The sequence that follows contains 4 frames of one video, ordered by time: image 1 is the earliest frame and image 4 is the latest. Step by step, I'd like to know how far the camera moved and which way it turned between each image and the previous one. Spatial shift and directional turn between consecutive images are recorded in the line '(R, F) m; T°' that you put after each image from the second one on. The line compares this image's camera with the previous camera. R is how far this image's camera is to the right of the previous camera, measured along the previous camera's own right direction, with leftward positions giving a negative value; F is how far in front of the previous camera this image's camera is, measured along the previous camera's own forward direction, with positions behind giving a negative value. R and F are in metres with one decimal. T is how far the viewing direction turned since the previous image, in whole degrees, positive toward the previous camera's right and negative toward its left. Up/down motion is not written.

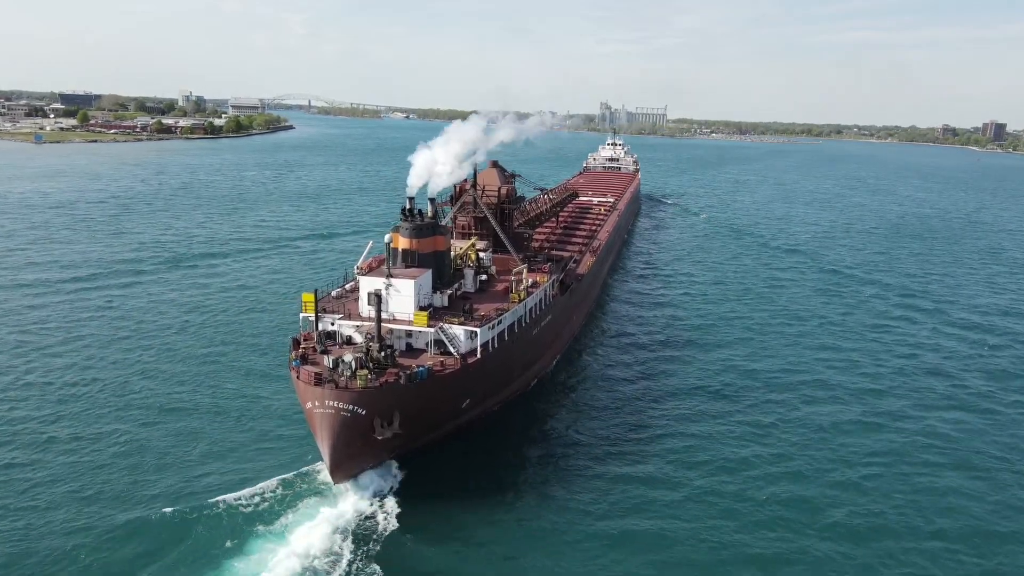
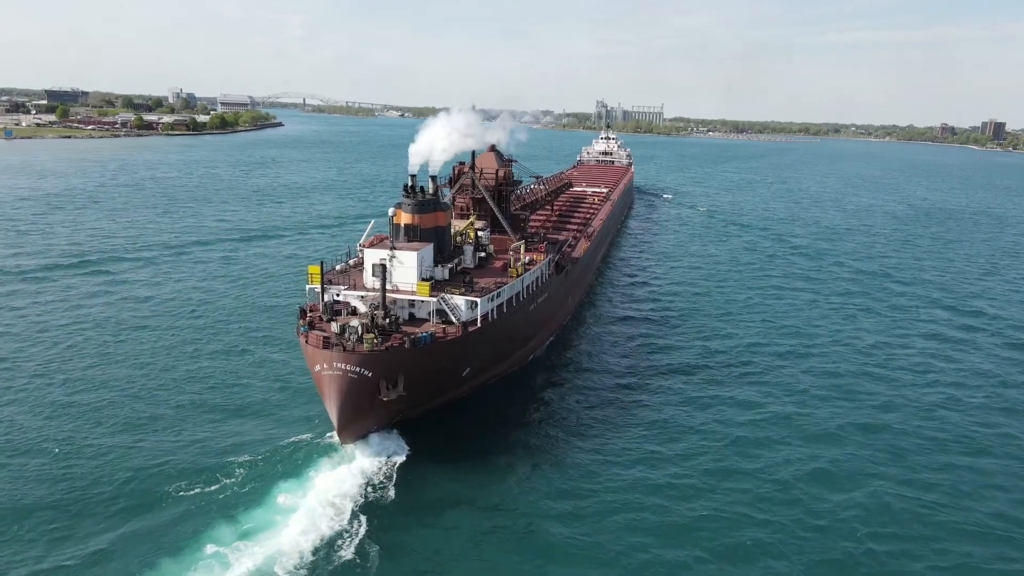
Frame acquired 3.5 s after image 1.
(+0.5, +1.9) m; 0°
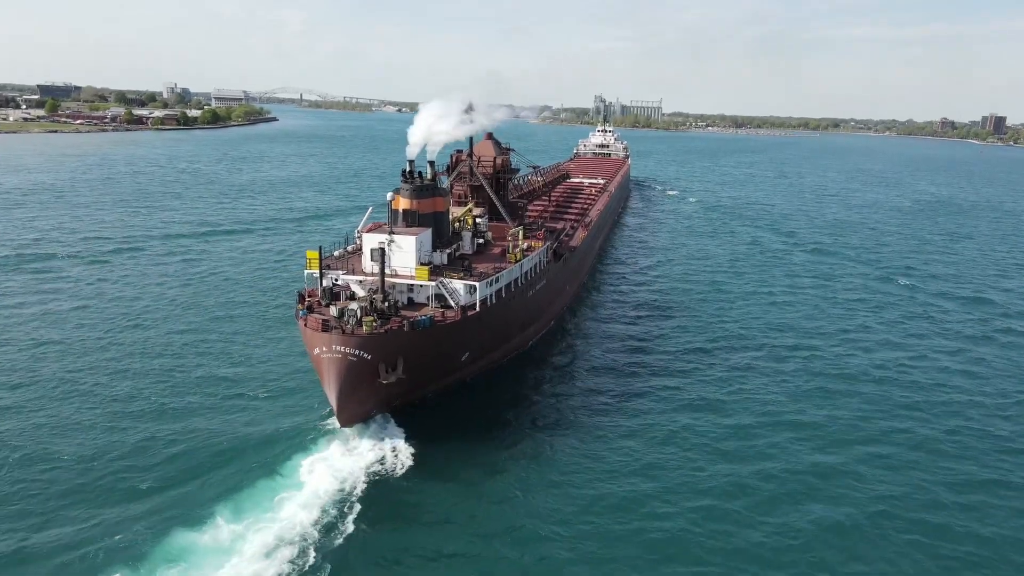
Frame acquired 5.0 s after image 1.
(+0.2, +0.9) m; 0°
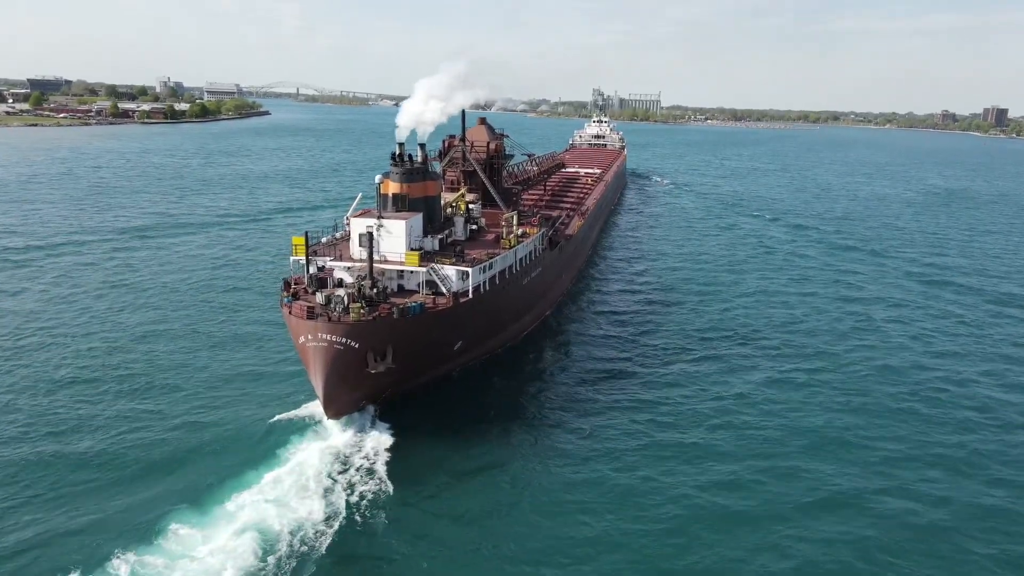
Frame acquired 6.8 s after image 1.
(+0.3, +1.4) m; 0°
